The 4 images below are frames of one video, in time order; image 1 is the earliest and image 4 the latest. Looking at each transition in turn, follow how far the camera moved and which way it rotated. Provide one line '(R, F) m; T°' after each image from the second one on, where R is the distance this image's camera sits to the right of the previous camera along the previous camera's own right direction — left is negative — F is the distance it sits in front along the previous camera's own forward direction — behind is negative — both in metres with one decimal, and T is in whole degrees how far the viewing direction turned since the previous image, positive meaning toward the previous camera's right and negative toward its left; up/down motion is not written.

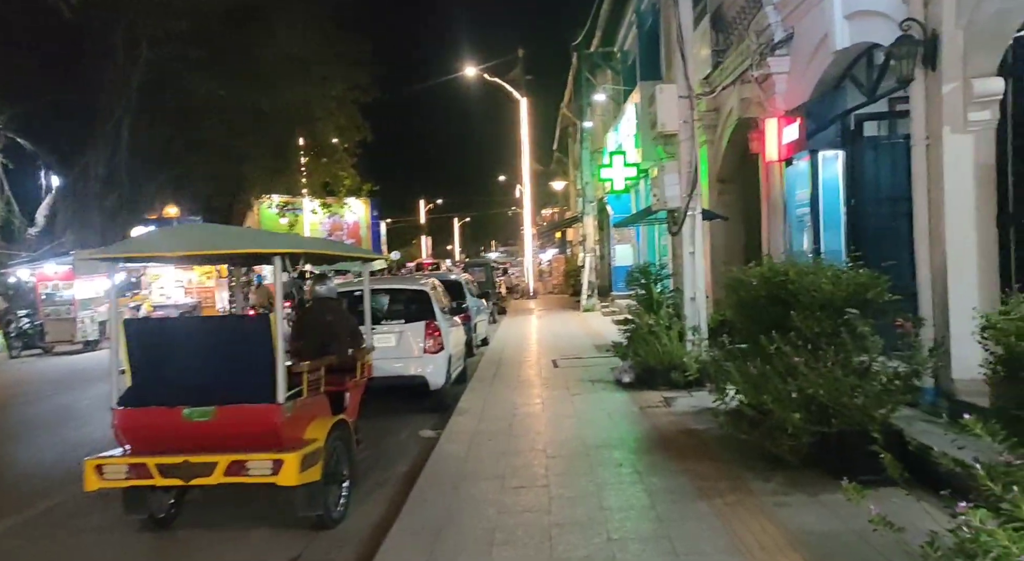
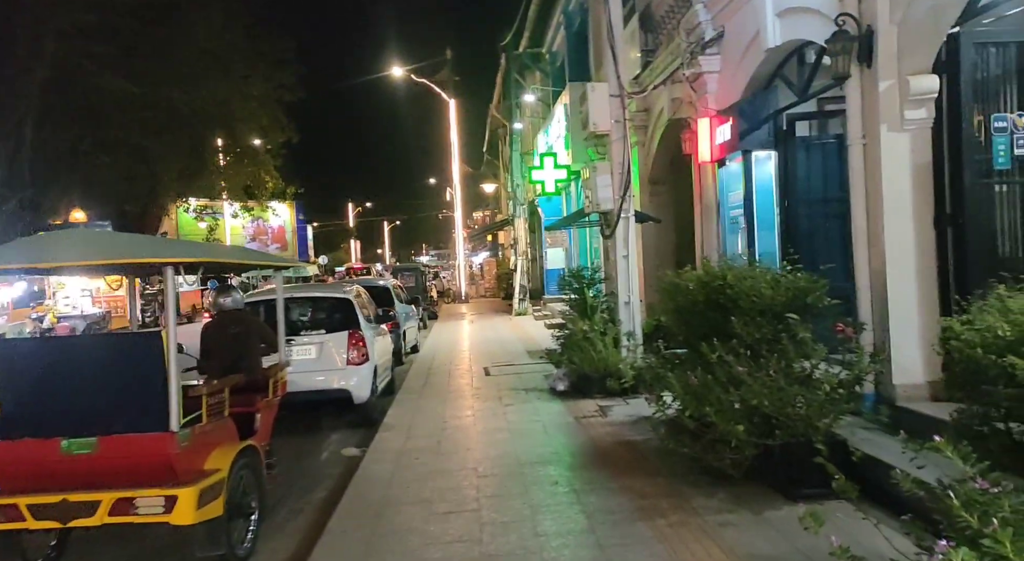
(+0.1, +0.5) m; +5°
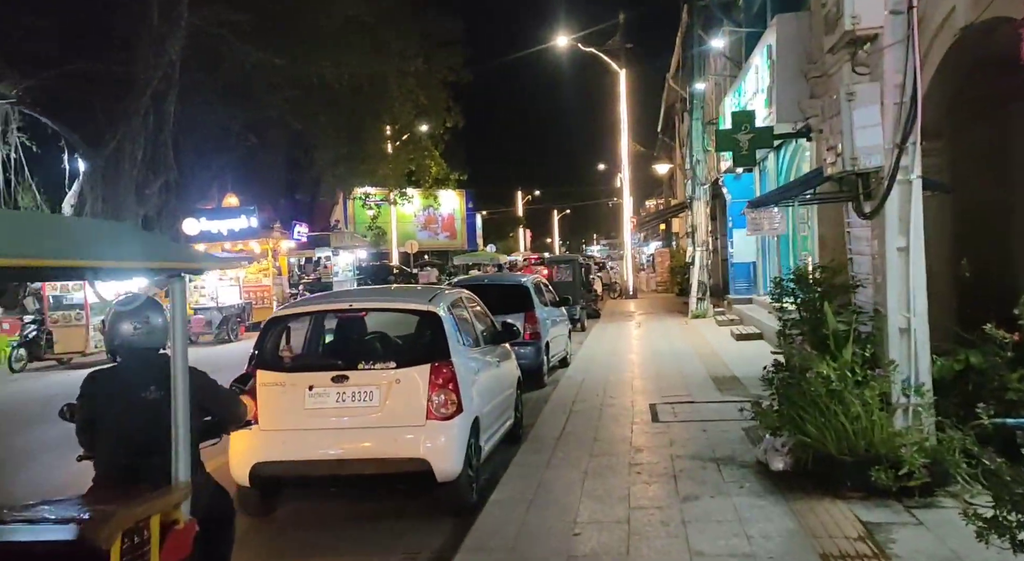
(-0.1, +4.1) m; -12°
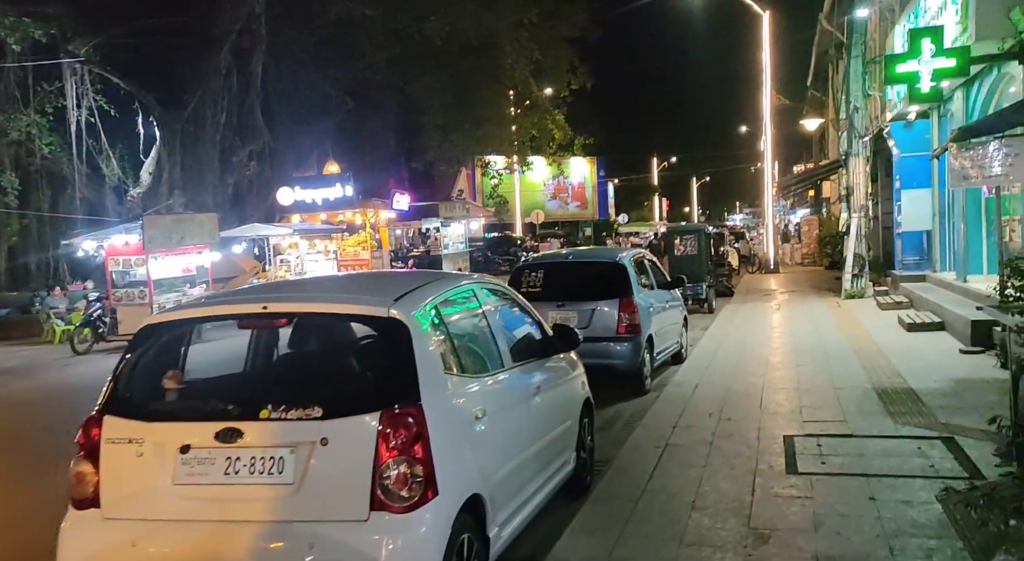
(+0.6, +2.8) m; -10°
